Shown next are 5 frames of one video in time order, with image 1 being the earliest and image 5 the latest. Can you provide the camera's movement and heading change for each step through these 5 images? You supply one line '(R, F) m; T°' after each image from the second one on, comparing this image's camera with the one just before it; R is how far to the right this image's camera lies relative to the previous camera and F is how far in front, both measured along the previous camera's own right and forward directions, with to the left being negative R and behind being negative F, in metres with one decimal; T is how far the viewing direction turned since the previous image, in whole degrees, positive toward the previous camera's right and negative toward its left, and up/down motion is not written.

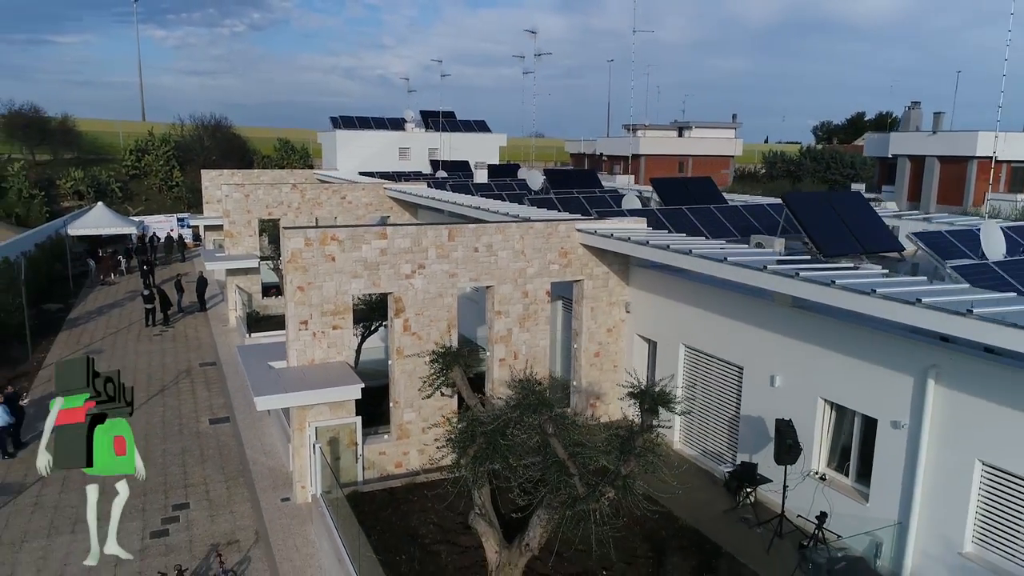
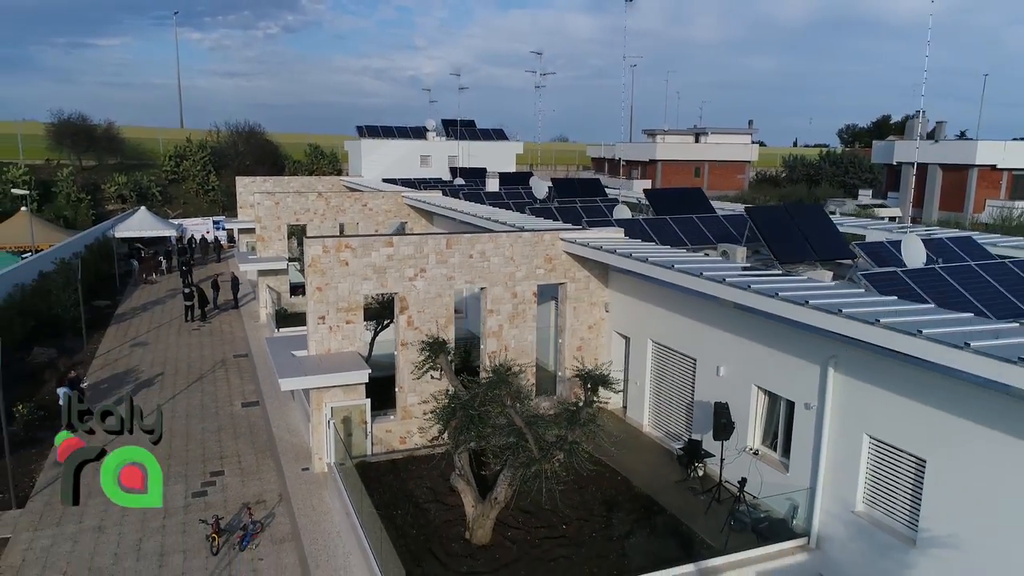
(+0.7, -1.7) m; -2°
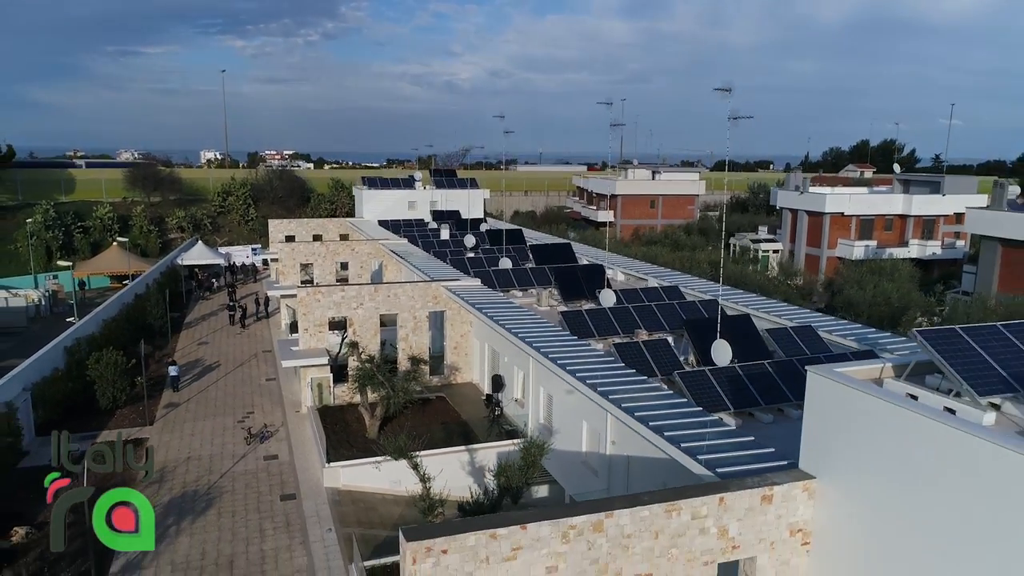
(+4.2, -10.5) m; -3°
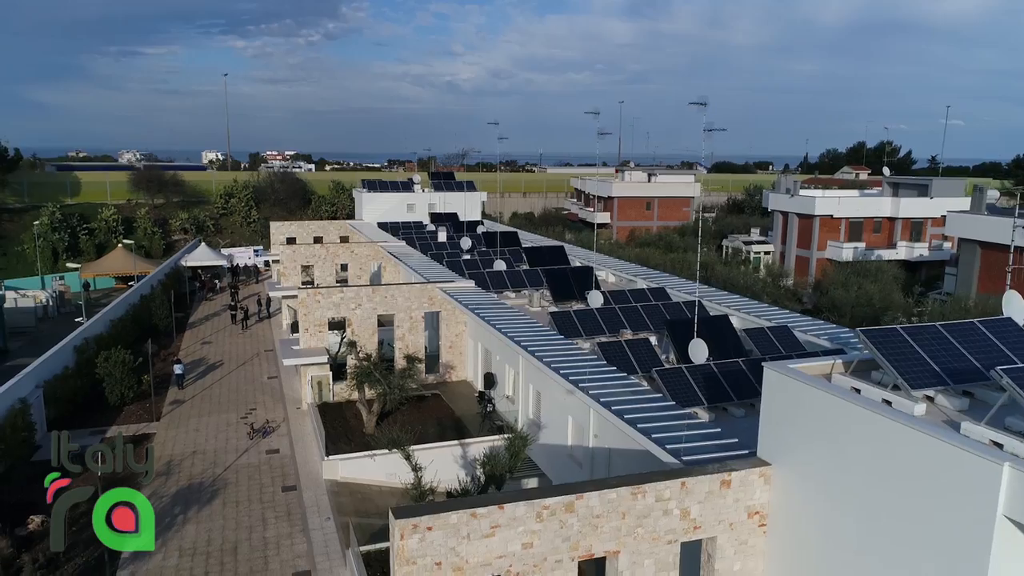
(+0.3, -0.9) m; 0°
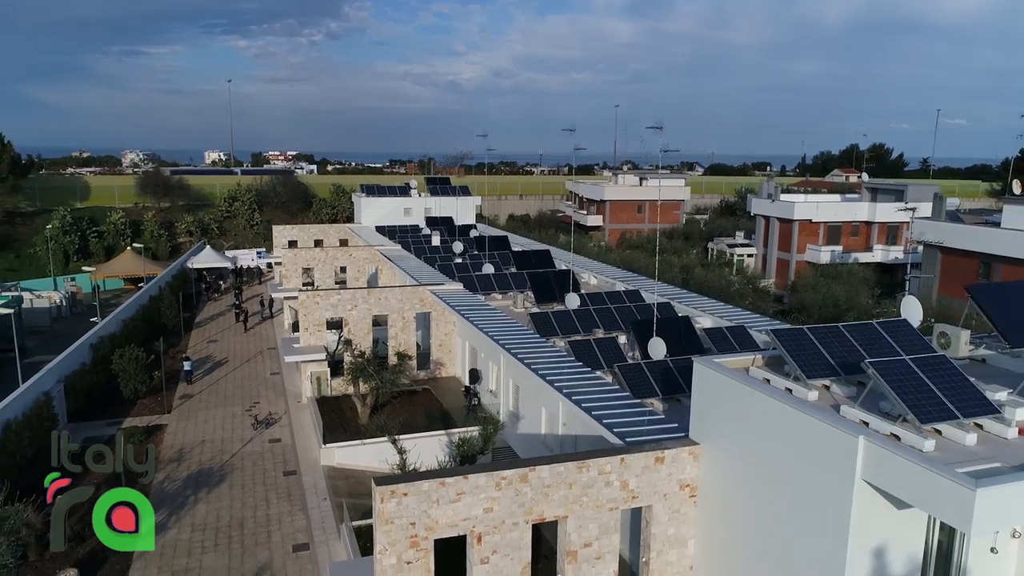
(+0.6, -1.9) m; 0°
